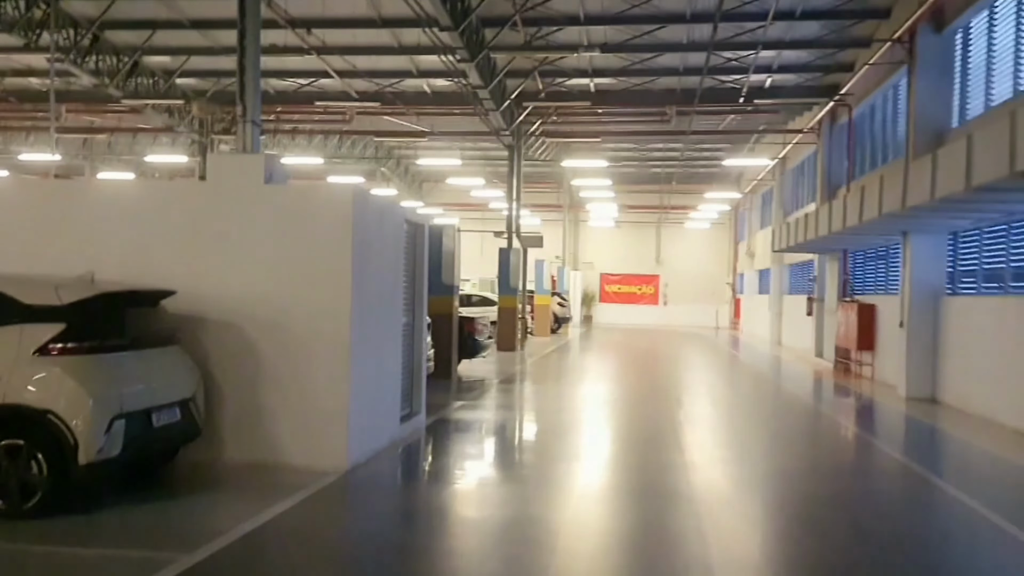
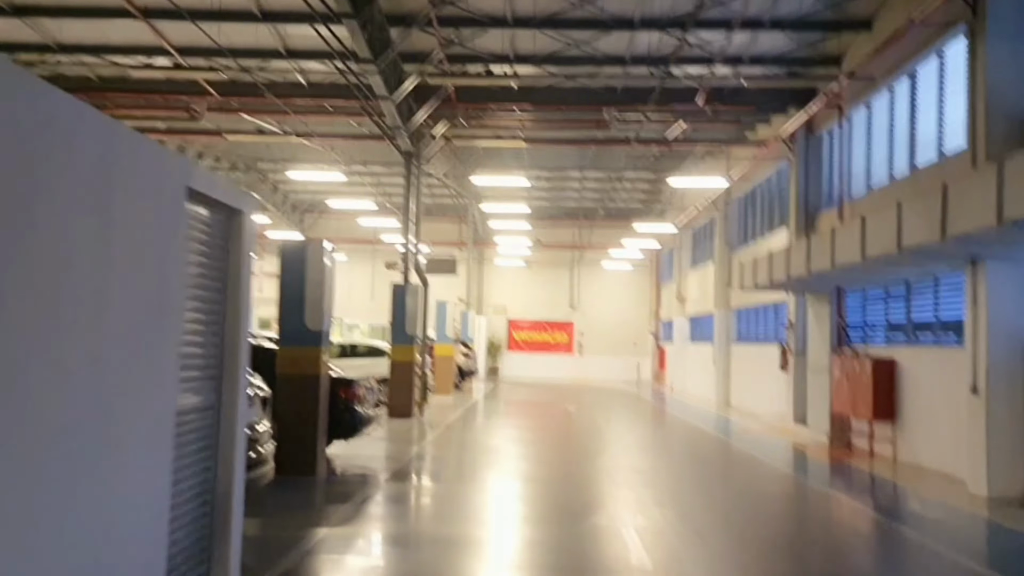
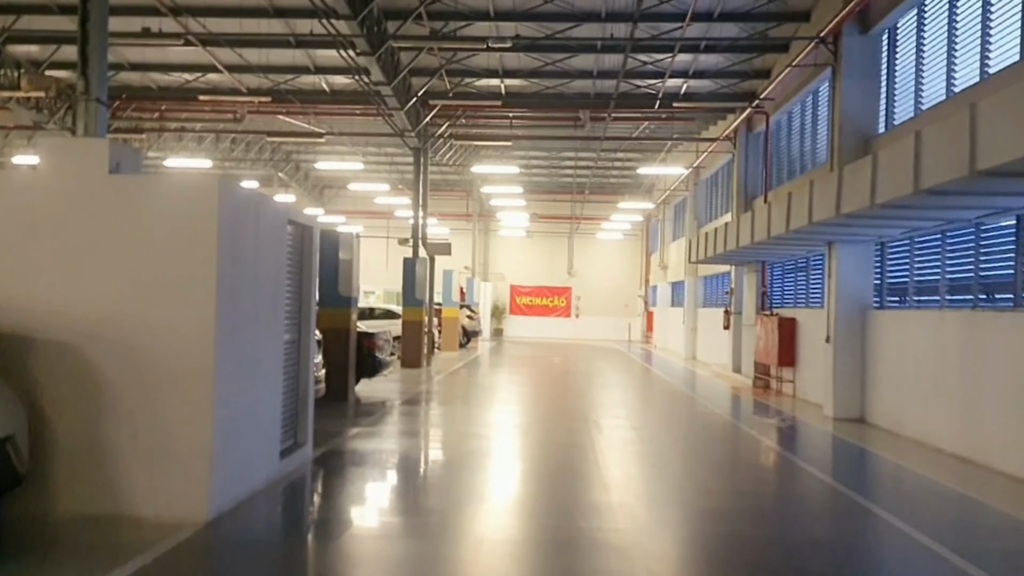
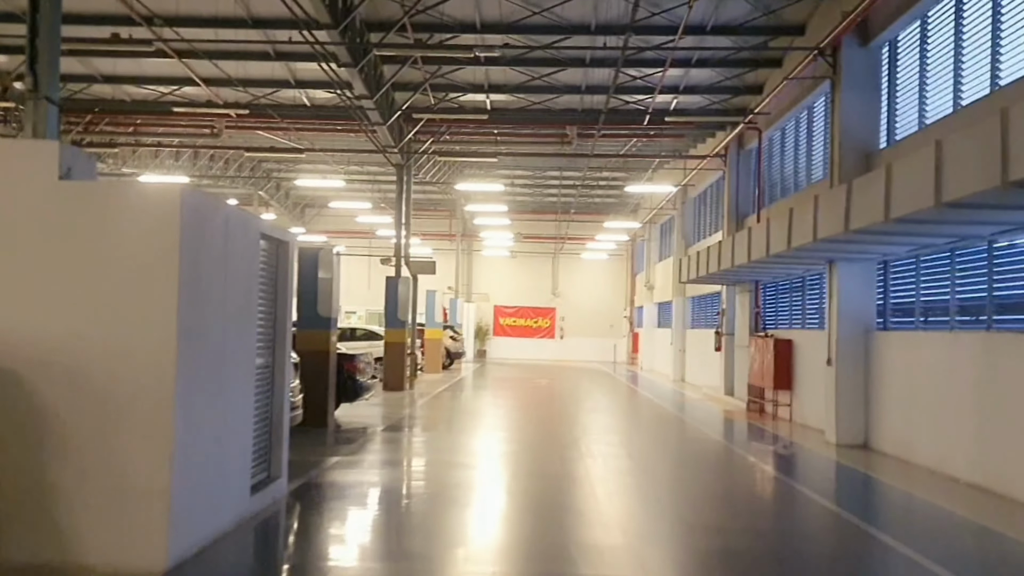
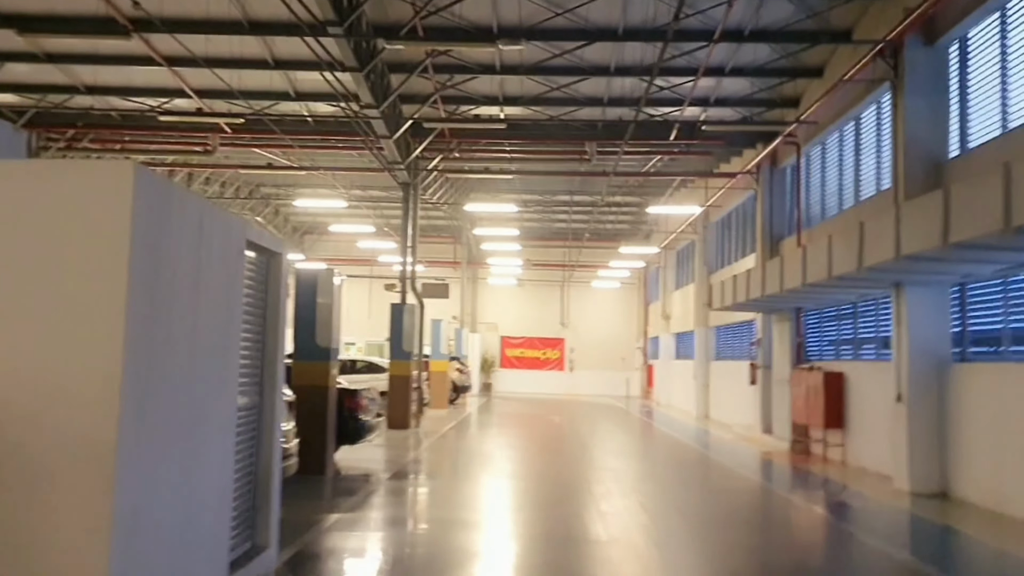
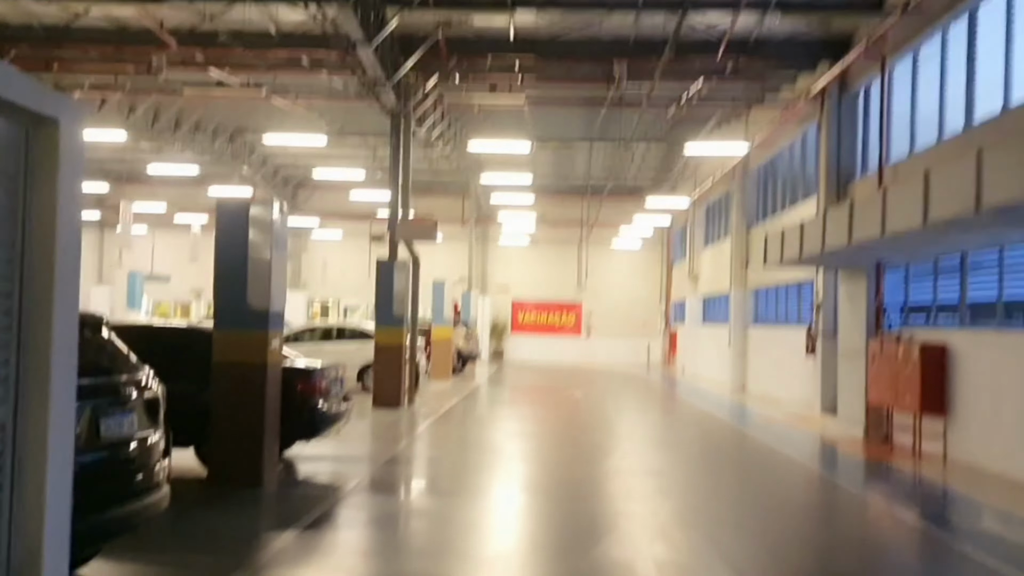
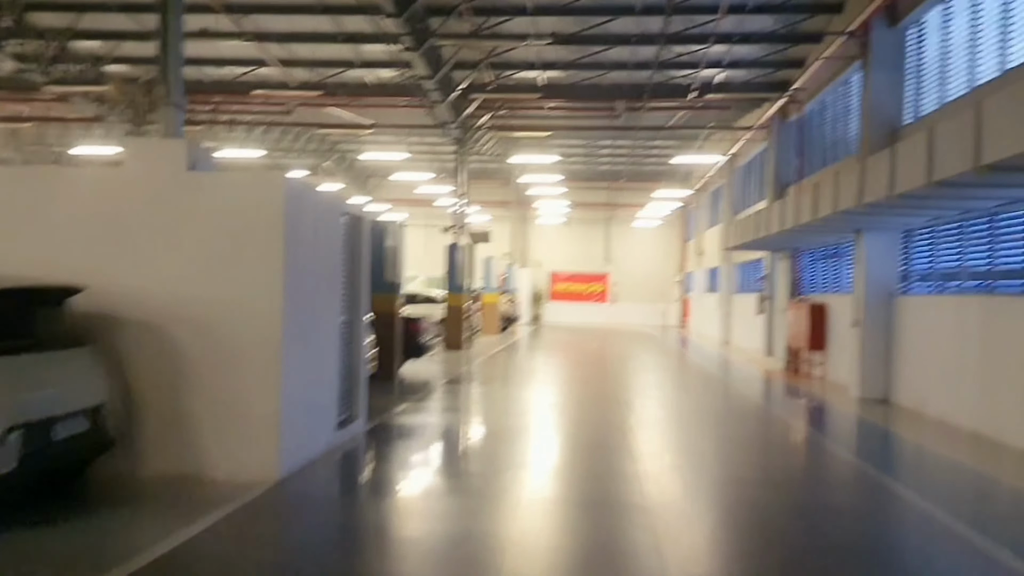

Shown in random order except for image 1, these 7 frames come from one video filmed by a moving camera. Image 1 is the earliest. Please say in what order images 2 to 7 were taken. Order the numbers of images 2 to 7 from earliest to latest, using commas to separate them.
7, 3, 4, 5, 2, 6
